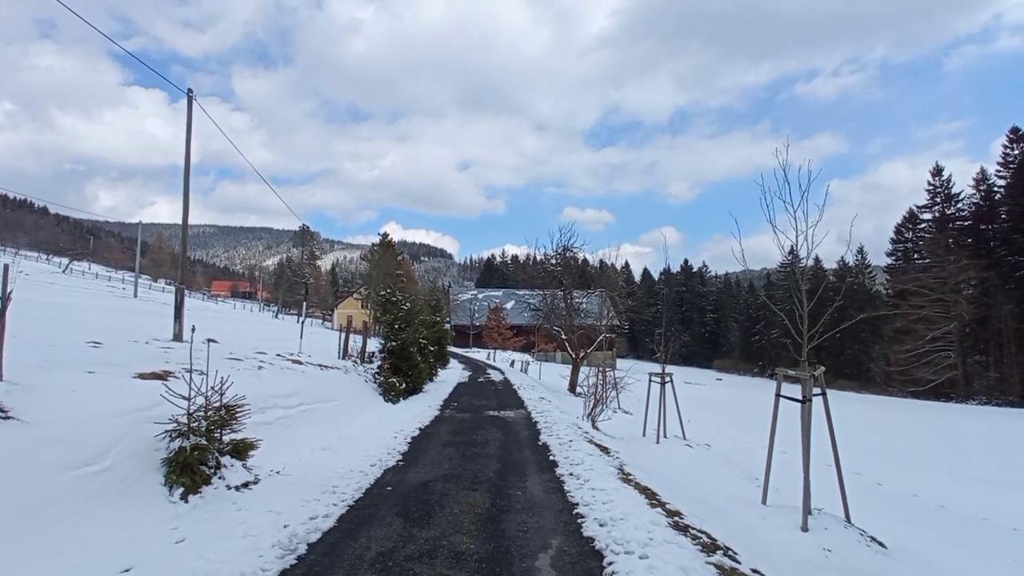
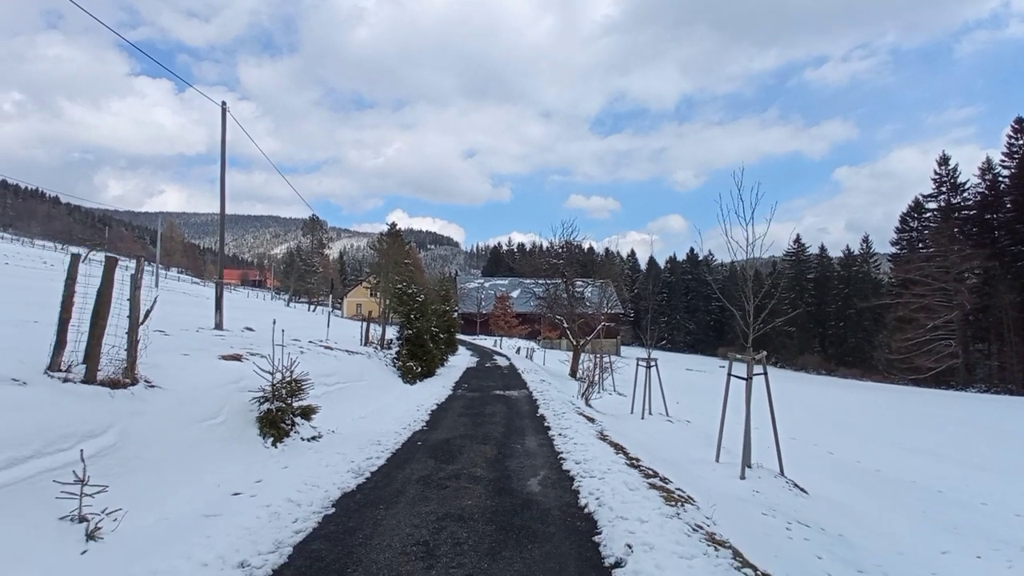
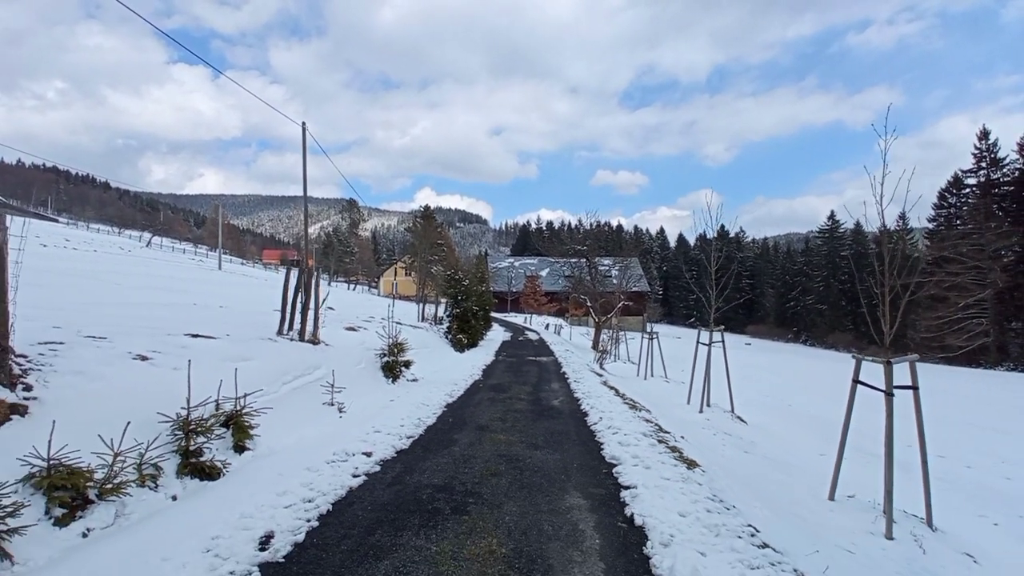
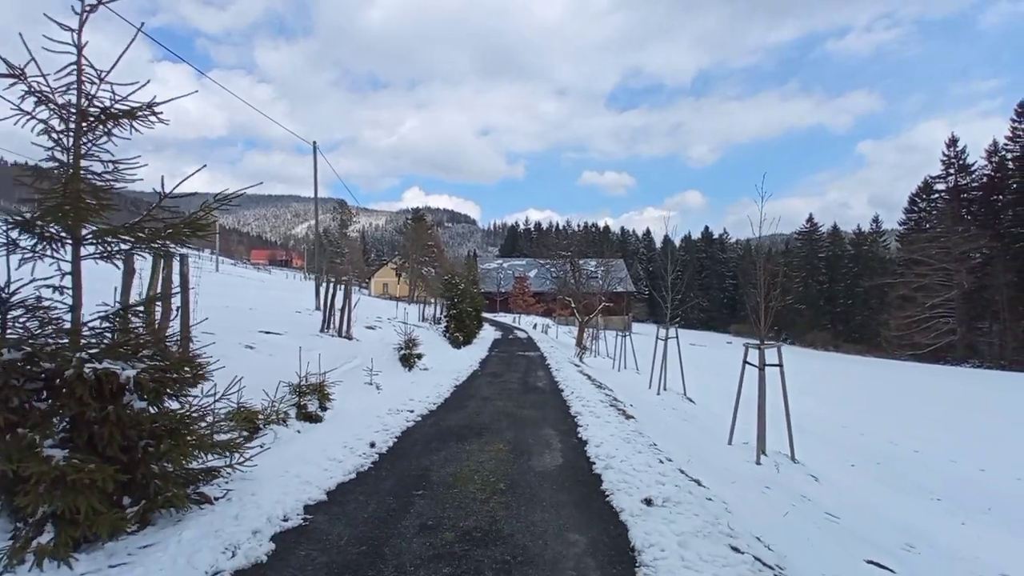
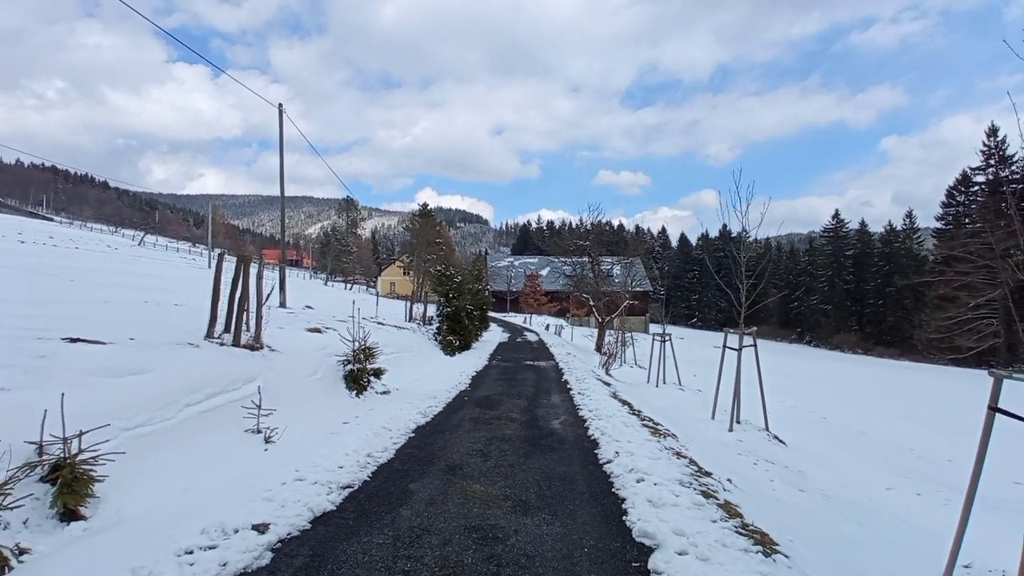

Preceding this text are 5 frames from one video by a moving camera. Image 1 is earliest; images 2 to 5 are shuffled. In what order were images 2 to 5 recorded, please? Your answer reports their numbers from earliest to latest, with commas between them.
2, 5, 3, 4
